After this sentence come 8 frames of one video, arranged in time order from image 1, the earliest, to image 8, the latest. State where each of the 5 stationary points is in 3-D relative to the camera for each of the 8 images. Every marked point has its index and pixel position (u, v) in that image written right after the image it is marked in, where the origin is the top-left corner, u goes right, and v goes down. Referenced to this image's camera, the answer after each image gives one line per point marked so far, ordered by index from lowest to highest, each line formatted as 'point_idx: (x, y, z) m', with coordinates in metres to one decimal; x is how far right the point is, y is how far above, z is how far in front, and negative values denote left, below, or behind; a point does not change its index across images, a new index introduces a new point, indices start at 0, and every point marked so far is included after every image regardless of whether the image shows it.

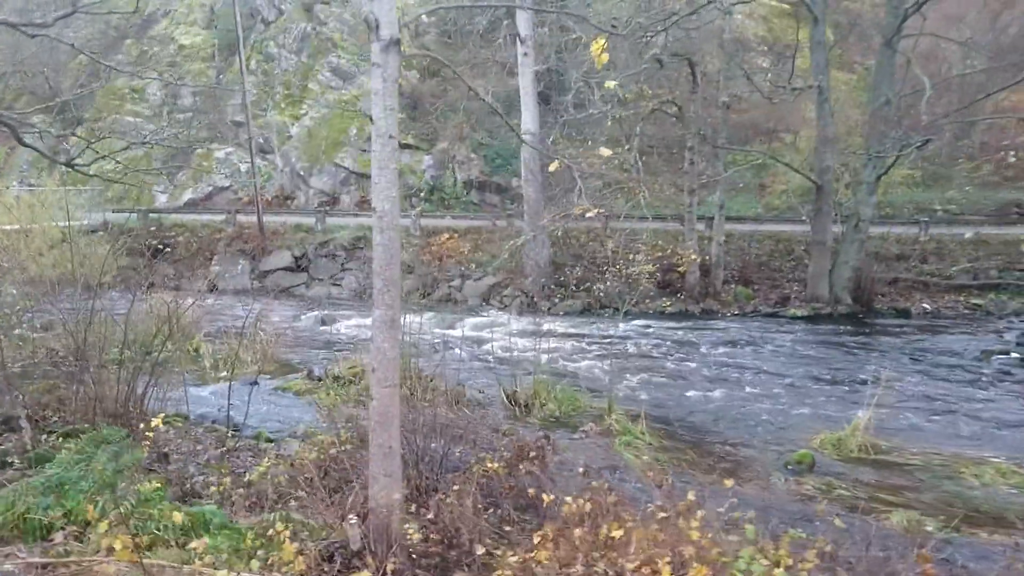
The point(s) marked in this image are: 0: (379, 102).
0: (-0.5, +0.8, +3.5) m
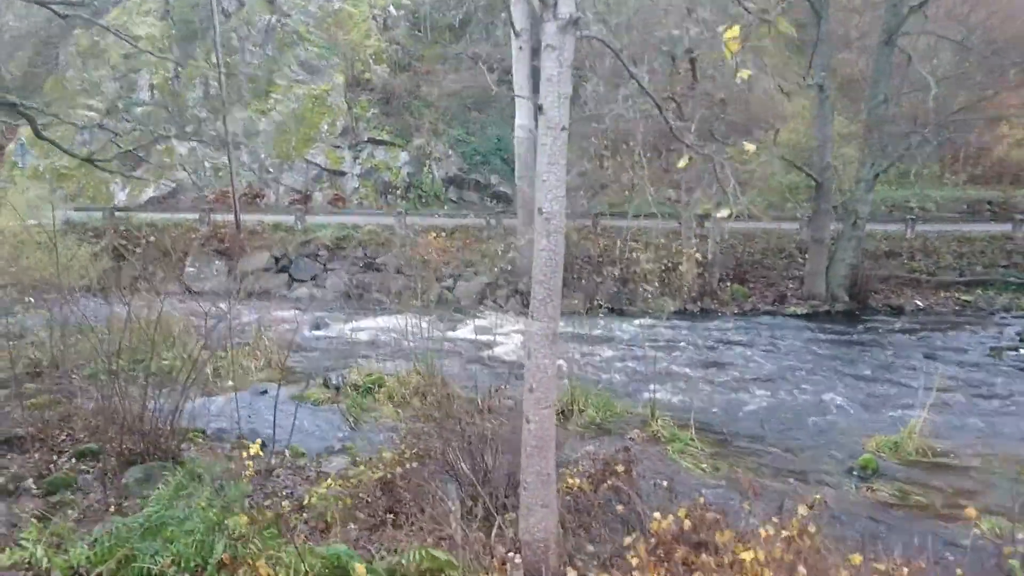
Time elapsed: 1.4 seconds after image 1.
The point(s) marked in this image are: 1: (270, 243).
0: (+0.2, +0.7, +3.1) m
1: (-4.6, +0.9, +15.9) m
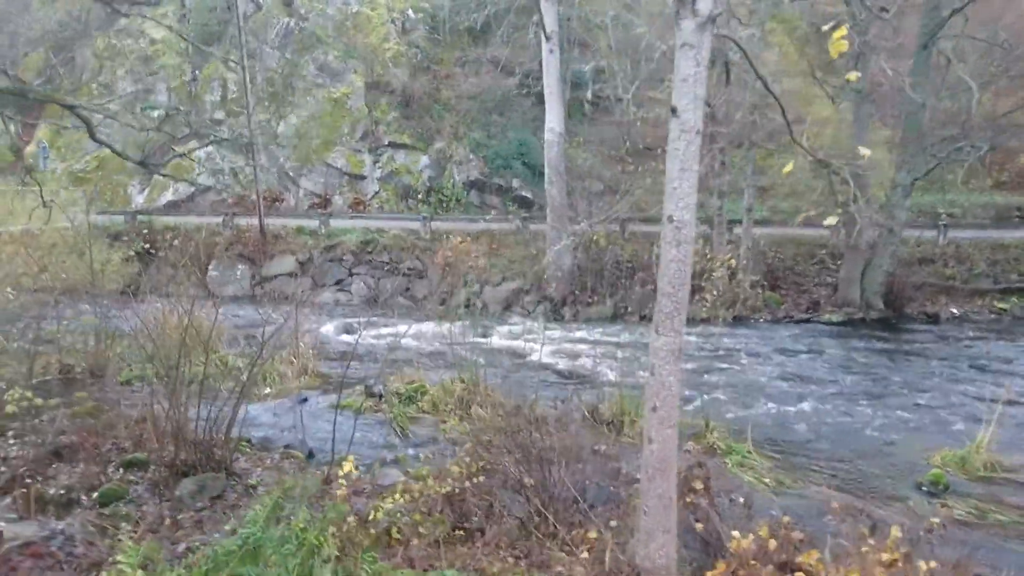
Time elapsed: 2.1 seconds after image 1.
0: (+0.6, +0.7, +3.0) m
1: (-4.1, +0.8, +15.8) m
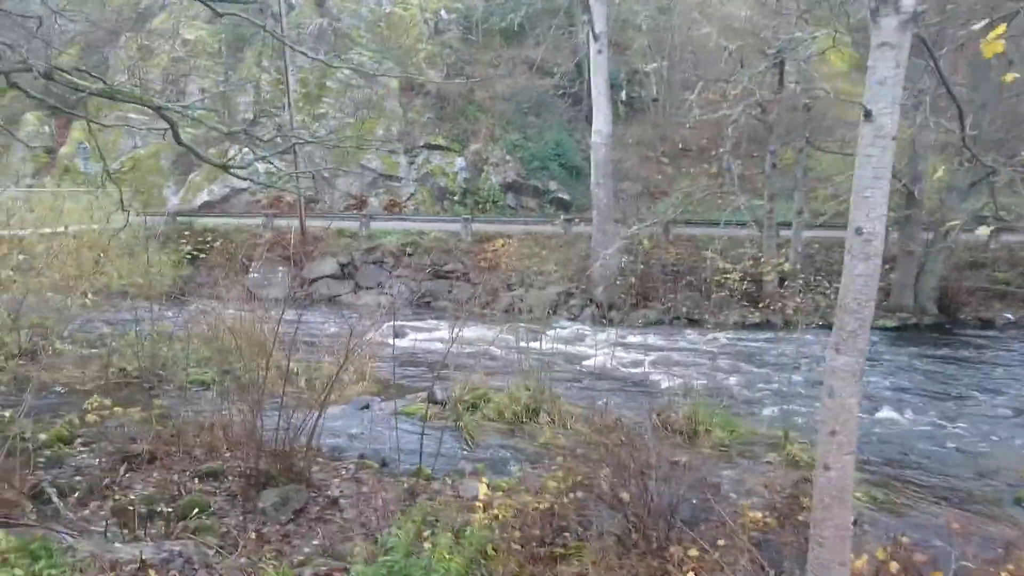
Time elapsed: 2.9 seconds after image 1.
0: (+1.2, +0.6, +2.8) m
1: (-3.4, +0.7, +15.6) m
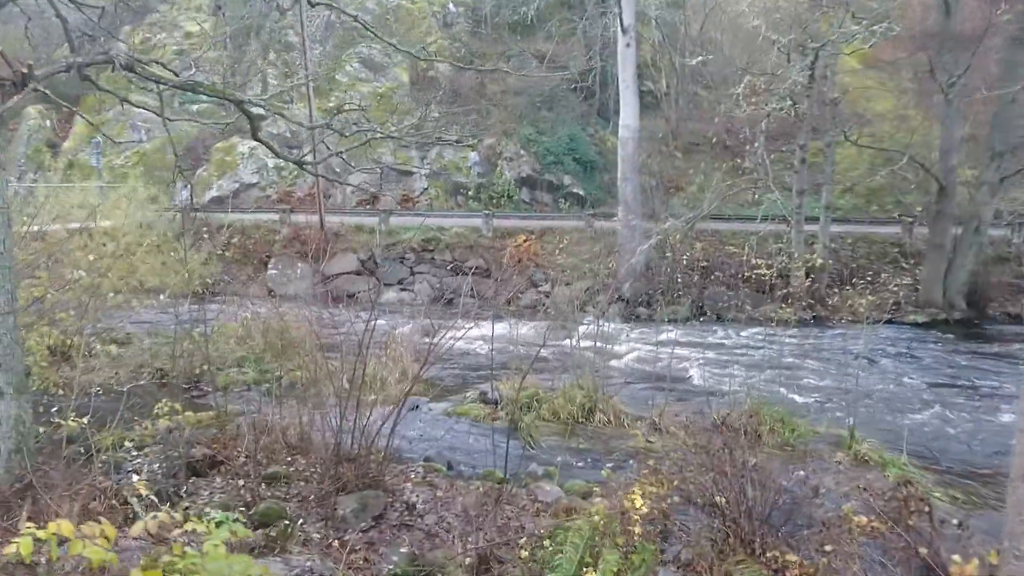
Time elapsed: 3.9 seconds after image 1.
0: (+1.8, +0.6, +2.6) m
1: (-2.9, +0.8, +15.4) m
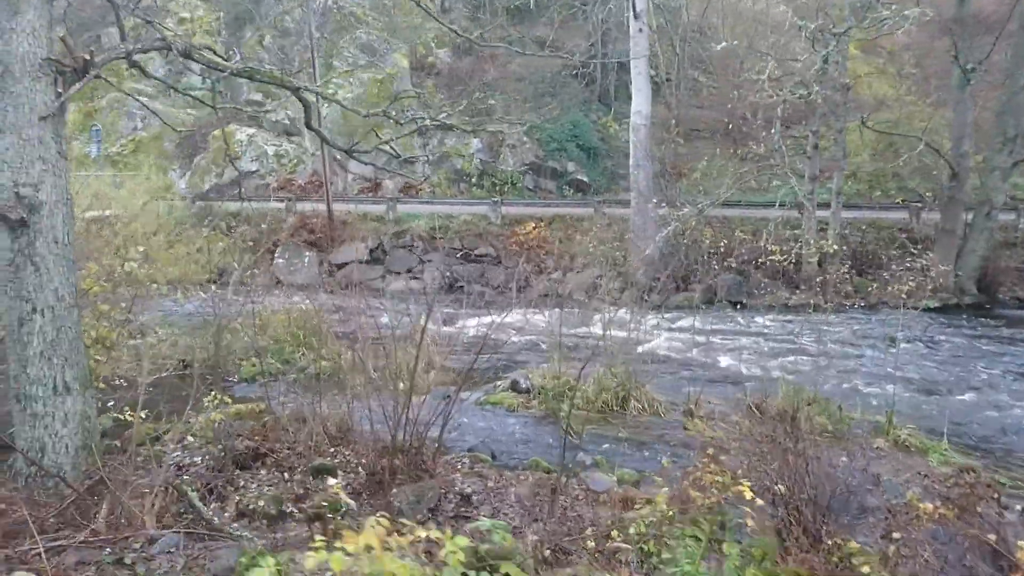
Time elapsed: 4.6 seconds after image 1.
0: (+2.2, +0.7, +2.6) m
1: (-2.8, +1.0, +15.3) m
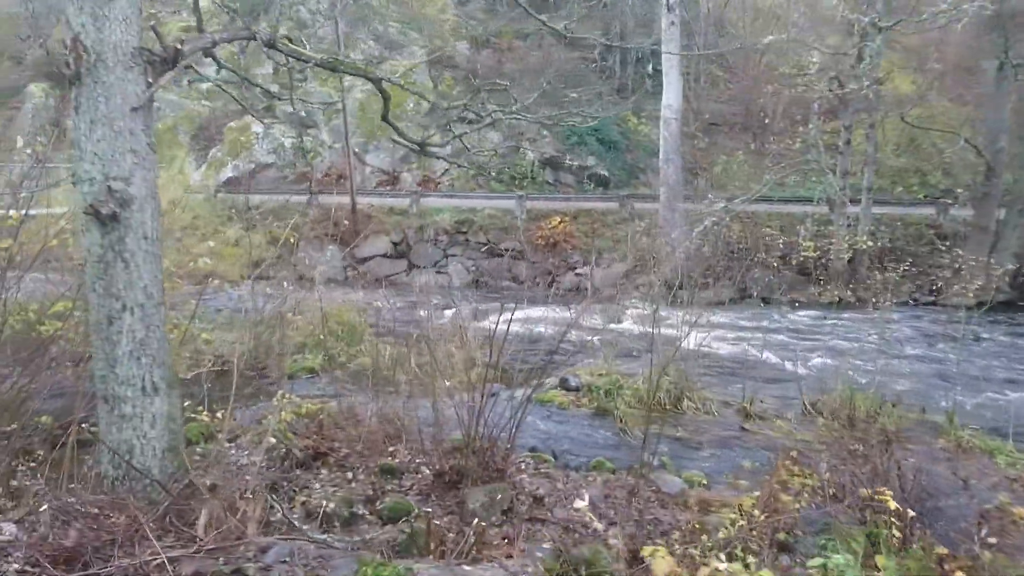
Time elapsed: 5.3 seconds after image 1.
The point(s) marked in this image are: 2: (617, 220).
0: (+2.7, +0.6, +2.5) m
1: (-2.3, +1.1, +15.2) m
2: (+1.9, +1.3, +15.3) m
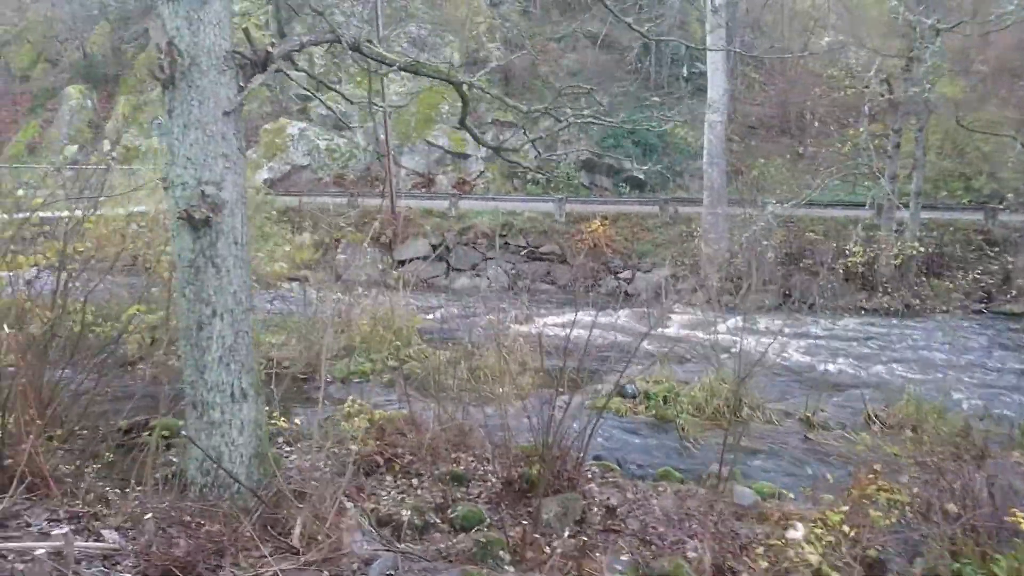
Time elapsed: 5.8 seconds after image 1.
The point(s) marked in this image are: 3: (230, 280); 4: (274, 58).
0: (+3.1, +0.6, +2.3) m
1: (-1.6, +1.1, +15.2) m
2: (+2.6, +1.2, +15.2) m
3: (-1.3, 0.0, +3.9) m
4: (-1.2, +1.1, +4.0) m
